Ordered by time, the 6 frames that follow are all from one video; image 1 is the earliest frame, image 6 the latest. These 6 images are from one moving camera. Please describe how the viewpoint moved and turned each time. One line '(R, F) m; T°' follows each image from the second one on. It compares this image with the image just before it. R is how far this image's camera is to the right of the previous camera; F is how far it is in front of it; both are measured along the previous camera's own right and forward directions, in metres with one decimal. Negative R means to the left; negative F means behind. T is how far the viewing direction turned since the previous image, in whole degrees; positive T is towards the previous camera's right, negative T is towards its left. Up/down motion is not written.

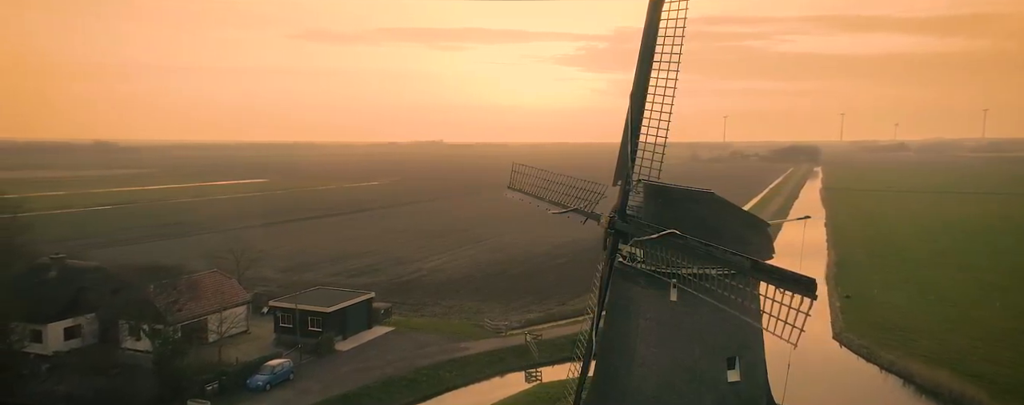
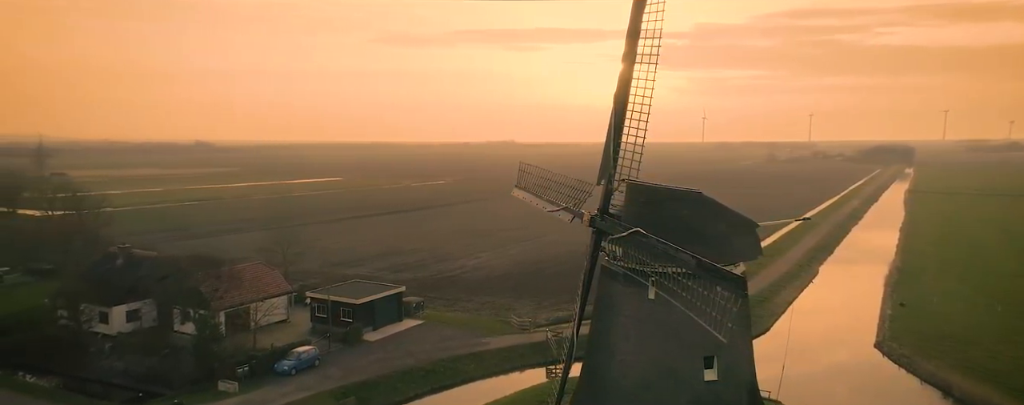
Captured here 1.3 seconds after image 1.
(+1.6, -0.4) m; -8°
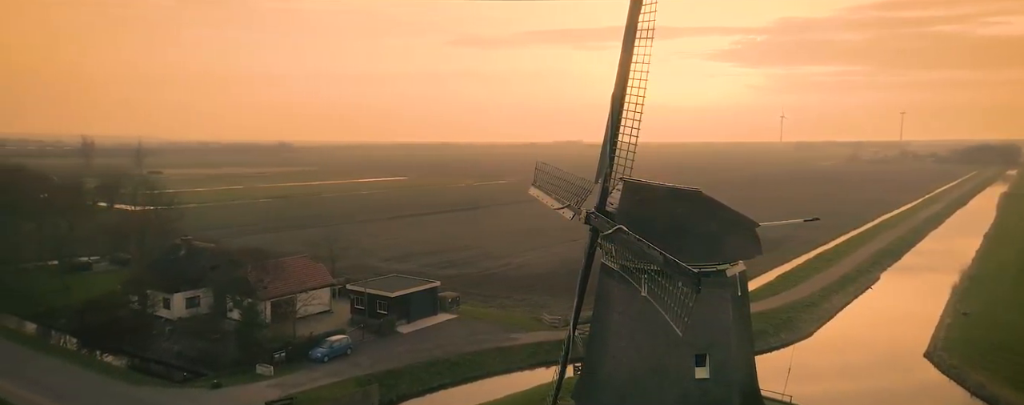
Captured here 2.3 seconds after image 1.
(+1.4, -0.3) m; -8°
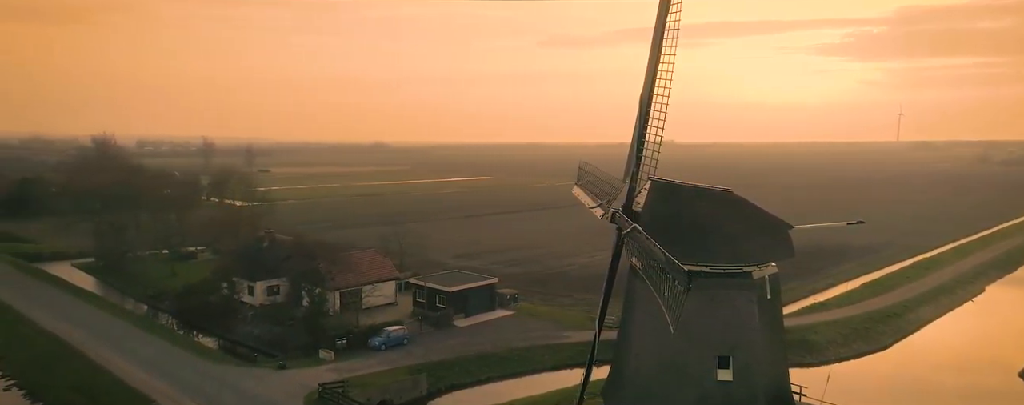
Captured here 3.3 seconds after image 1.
(+1.4, -0.1) m; -10°
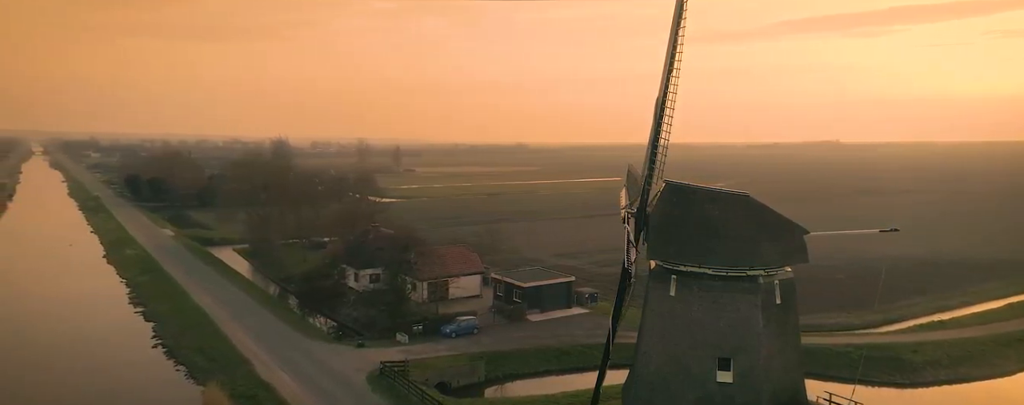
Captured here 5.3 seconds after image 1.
(+2.5, -0.2) m; -15°
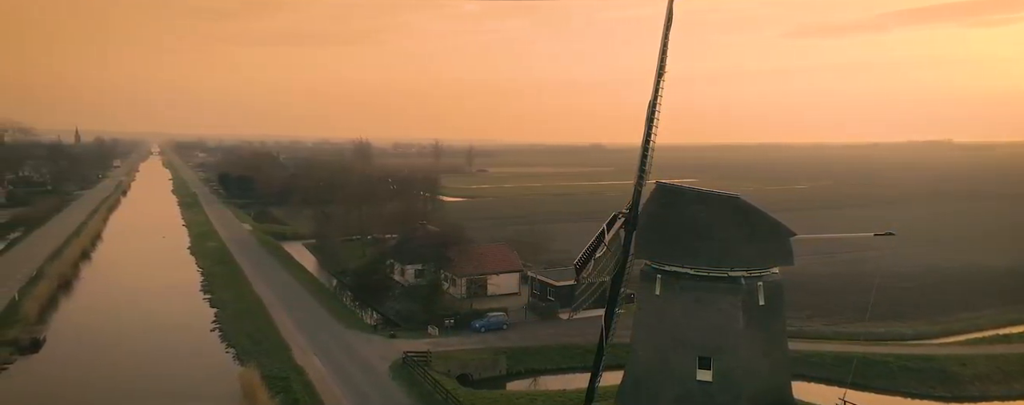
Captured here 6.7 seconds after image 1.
(+1.7, -0.1) m; -9°
